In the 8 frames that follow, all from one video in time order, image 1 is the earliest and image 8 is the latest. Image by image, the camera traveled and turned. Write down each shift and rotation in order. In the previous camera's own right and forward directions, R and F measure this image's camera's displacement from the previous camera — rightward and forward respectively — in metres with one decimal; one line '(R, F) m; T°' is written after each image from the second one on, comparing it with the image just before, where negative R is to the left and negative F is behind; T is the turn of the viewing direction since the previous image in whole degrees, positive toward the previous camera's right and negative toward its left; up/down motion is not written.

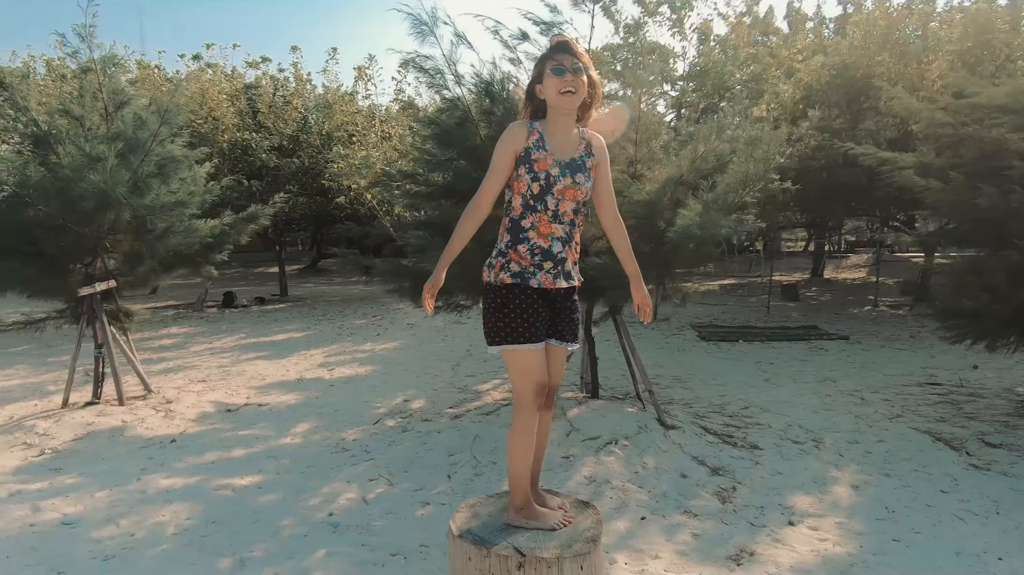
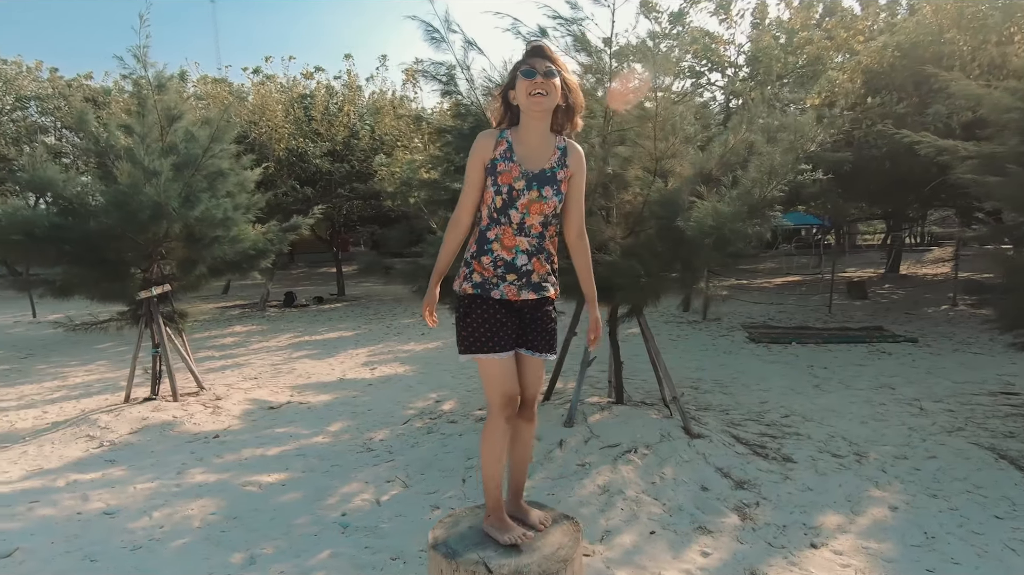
(+0.3, +0.1) m; -6°
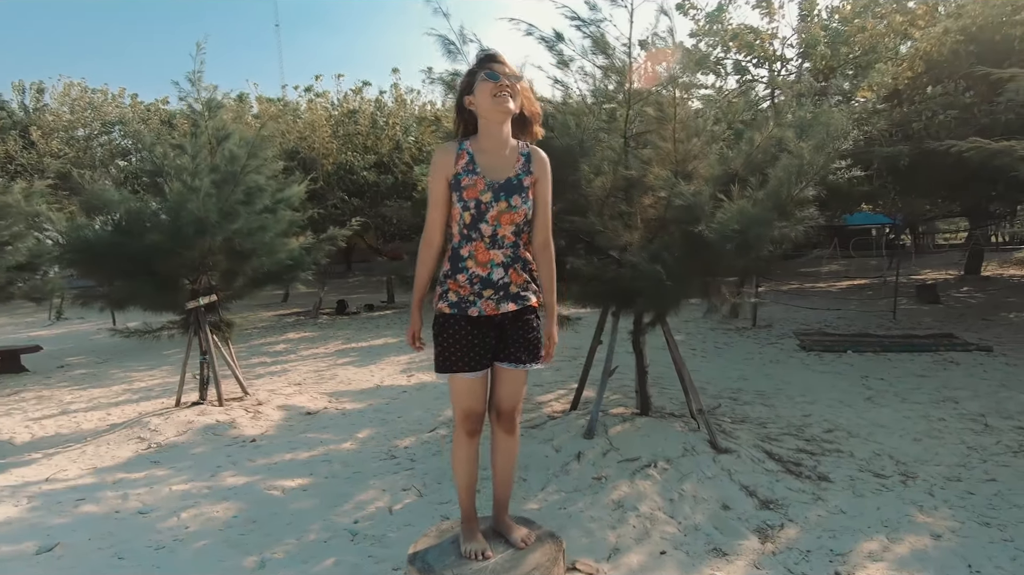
(+0.3, +0.1) m; -6°
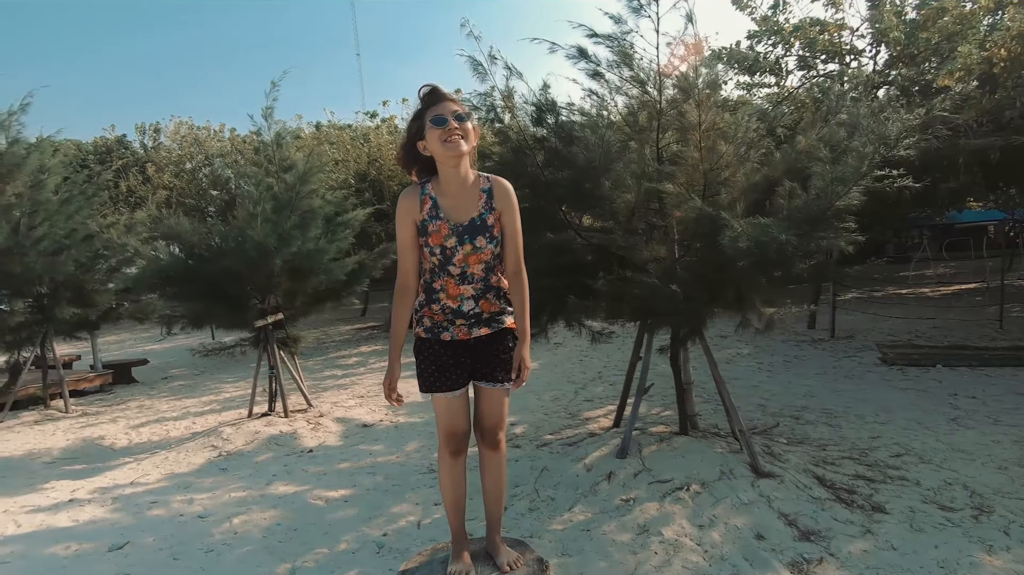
(+0.4, 0.0) m; -8°
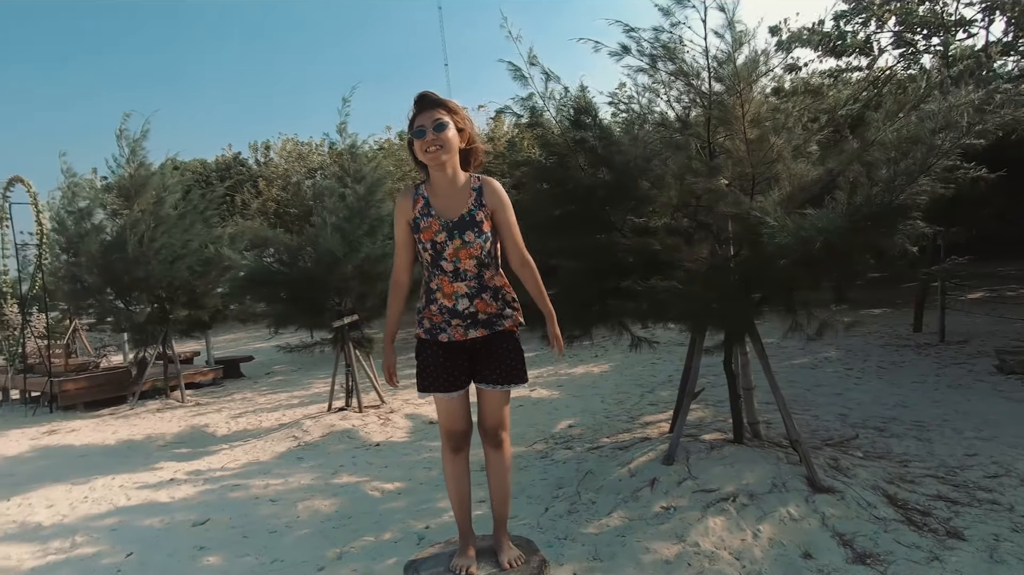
(+0.4, 0.0) m; -9°
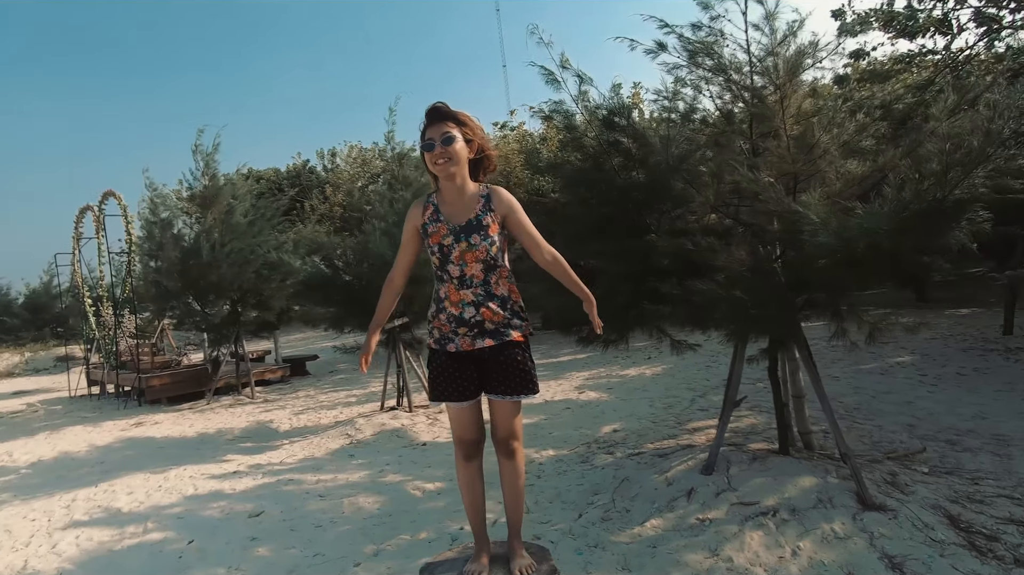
(+0.2, 0.0) m; -6°
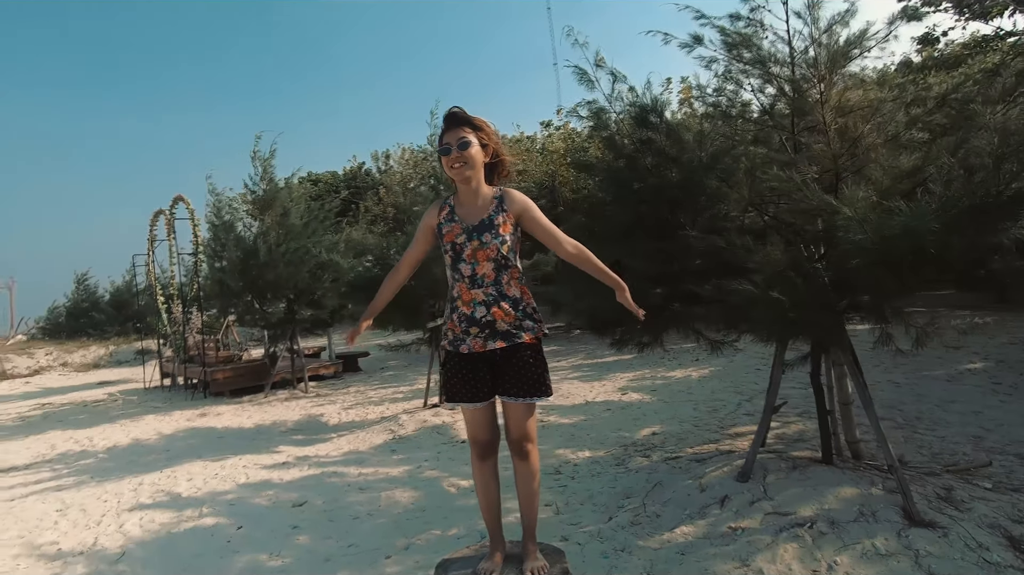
(+0.2, 0.0) m; -6°
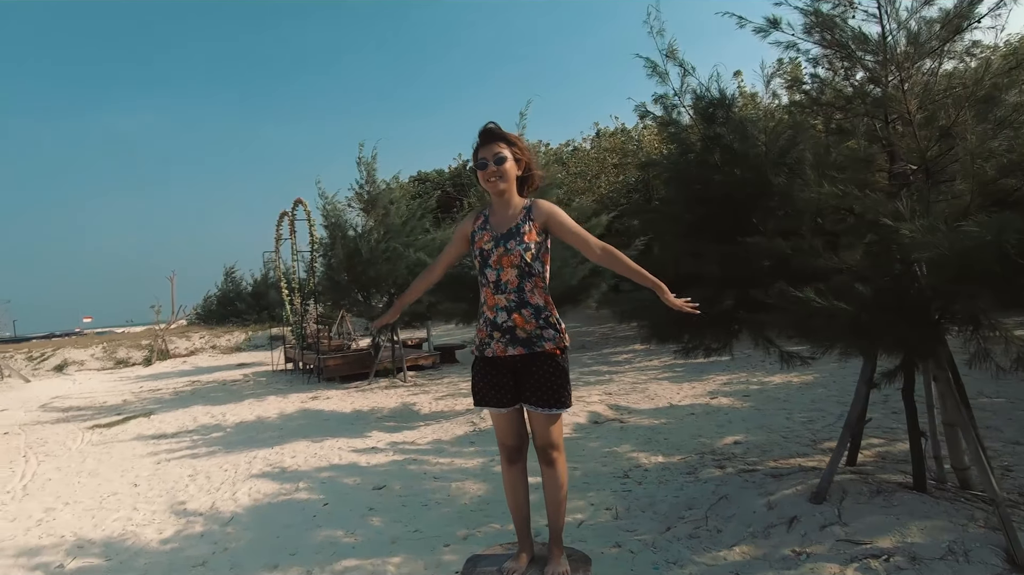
(+0.3, 0.0) m; -11°
